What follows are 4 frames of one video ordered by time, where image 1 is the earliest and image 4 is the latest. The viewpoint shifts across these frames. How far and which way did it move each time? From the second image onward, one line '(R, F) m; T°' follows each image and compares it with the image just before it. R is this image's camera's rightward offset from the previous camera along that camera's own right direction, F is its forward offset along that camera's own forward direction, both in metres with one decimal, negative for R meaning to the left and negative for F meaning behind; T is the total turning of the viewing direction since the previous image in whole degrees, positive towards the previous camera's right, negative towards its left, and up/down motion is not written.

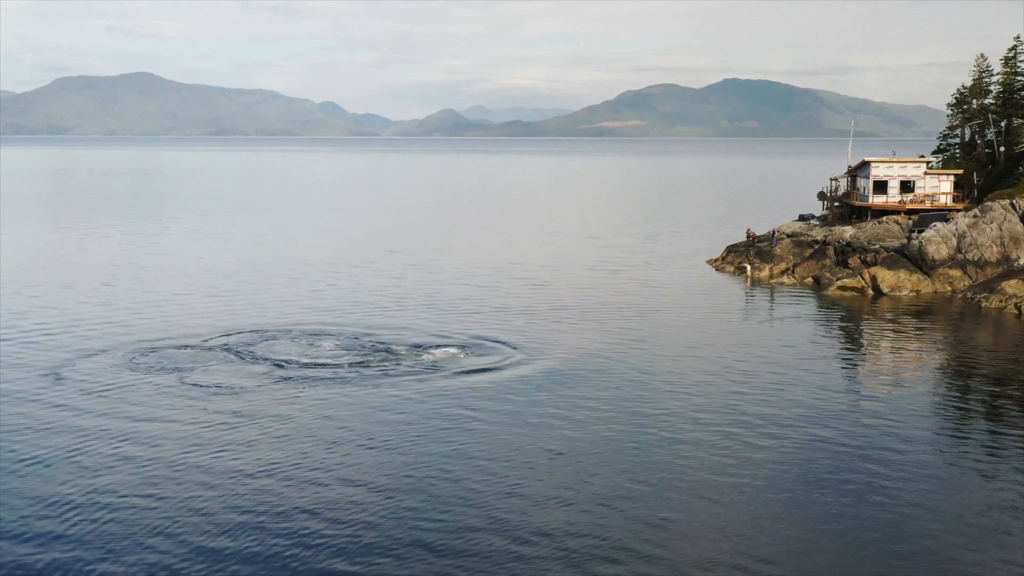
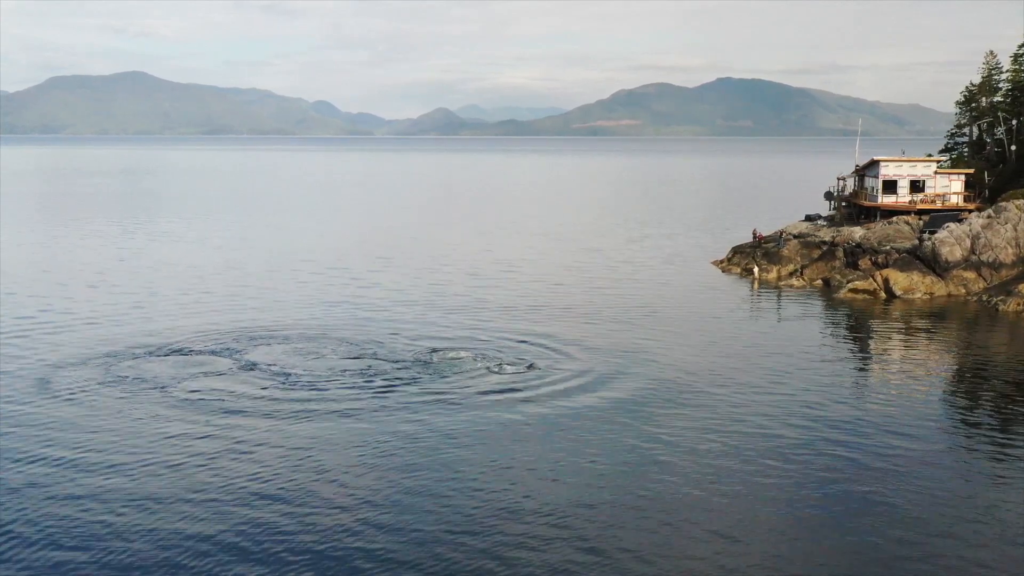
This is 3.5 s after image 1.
(-0.5, +1.8) m; 0°
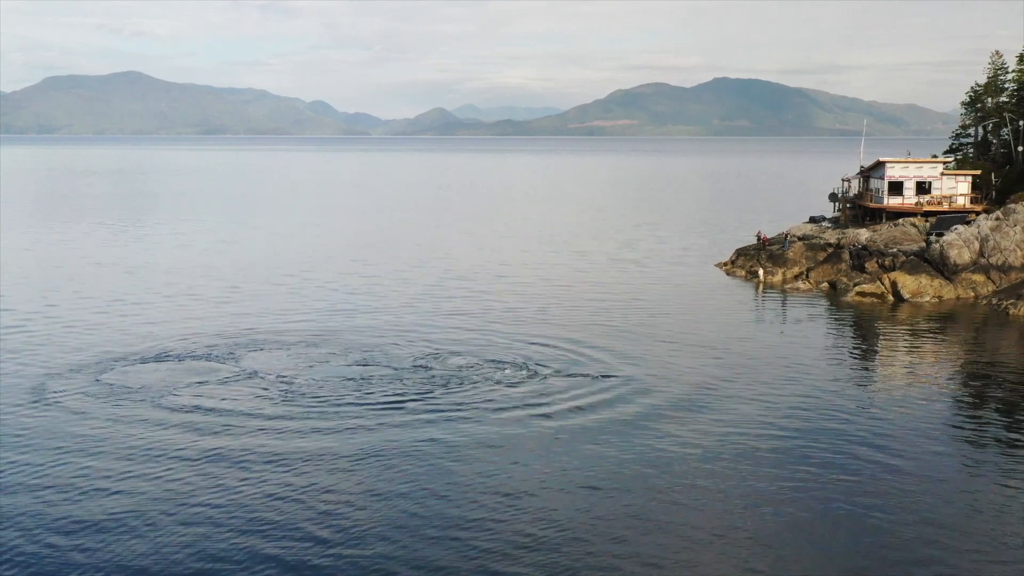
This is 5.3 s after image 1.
(-0.4, +1.0) m; 0°
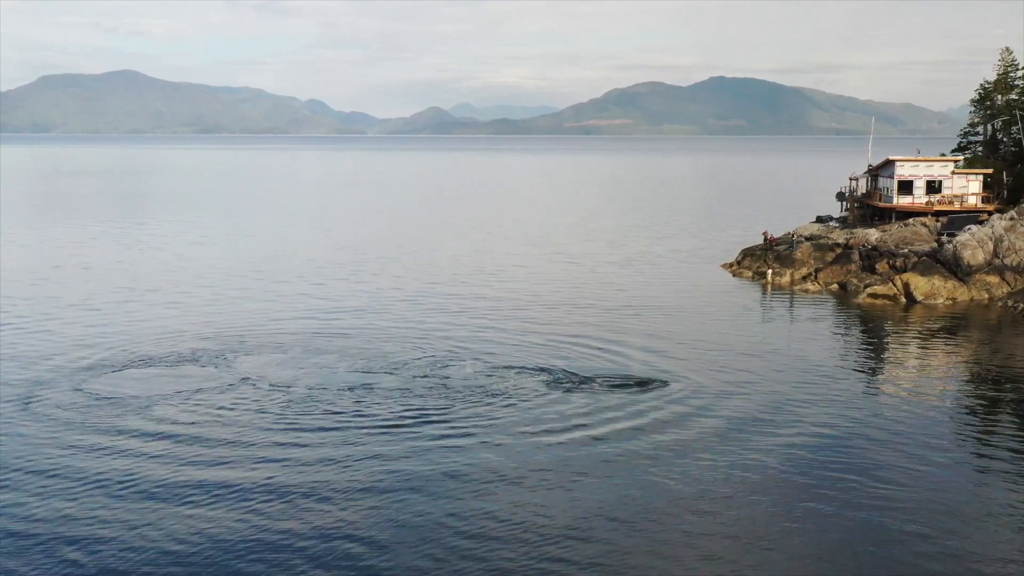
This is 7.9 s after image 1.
(-0.4, +1.7) m; 0°
